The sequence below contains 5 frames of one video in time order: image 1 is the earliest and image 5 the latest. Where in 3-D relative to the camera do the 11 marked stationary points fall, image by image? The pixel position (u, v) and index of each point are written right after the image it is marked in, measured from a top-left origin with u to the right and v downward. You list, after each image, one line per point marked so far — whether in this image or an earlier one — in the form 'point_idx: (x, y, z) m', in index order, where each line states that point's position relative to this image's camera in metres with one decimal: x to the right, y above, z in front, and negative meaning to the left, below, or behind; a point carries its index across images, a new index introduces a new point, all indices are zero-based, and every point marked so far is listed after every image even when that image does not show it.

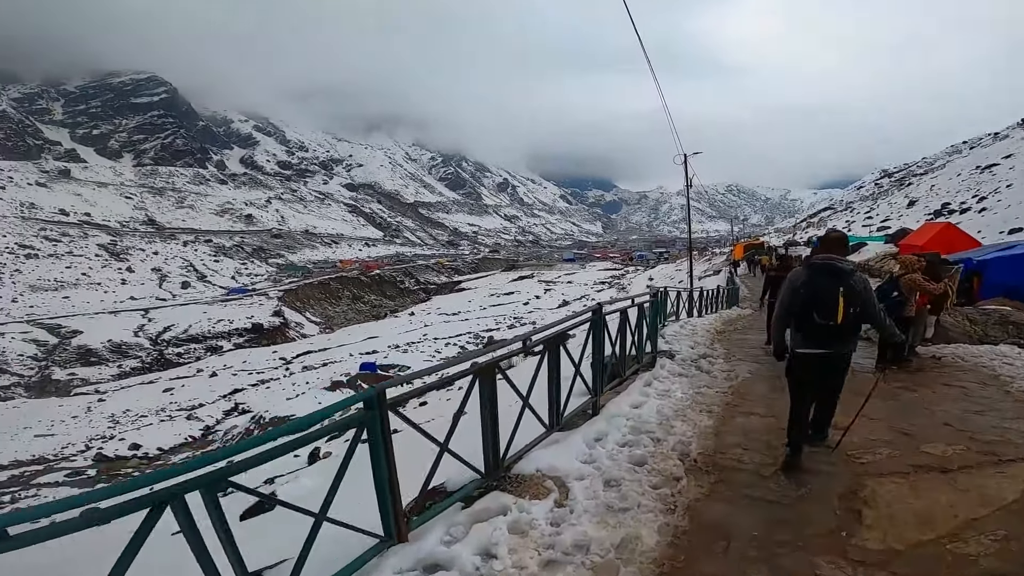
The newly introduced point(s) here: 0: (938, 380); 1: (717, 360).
0: (+7.0, -1.5, +9.0) m
1: (+4.6, -1.6, +12.0) m
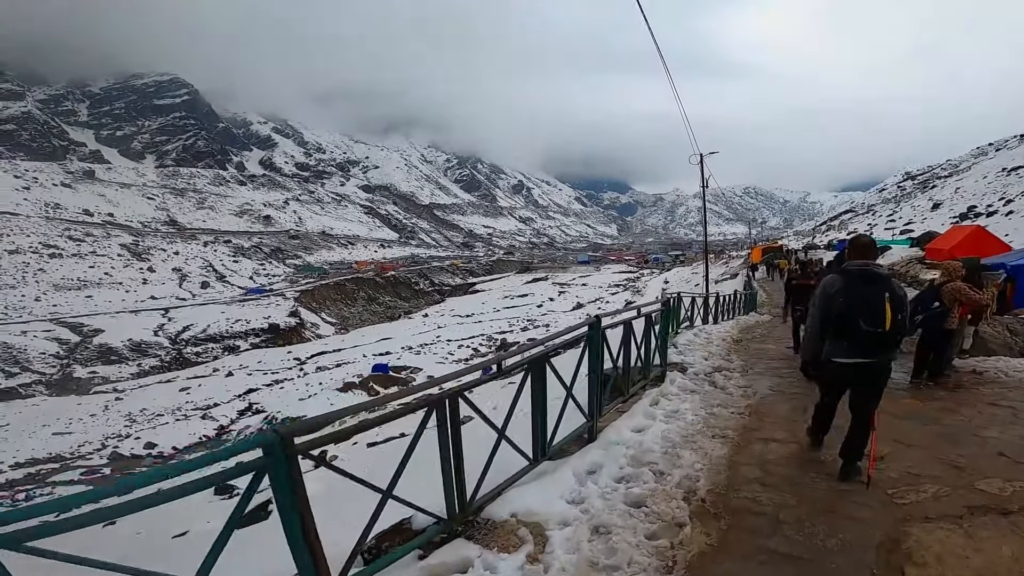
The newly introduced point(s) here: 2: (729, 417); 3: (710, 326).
0: (+6.9, -1.6, +7.9) m
1: (+4.5, -1.7, +11.1) m
2: (+3.2, -1.9, +8.1) m
3: (+7.2, -1.4, +19.8) m
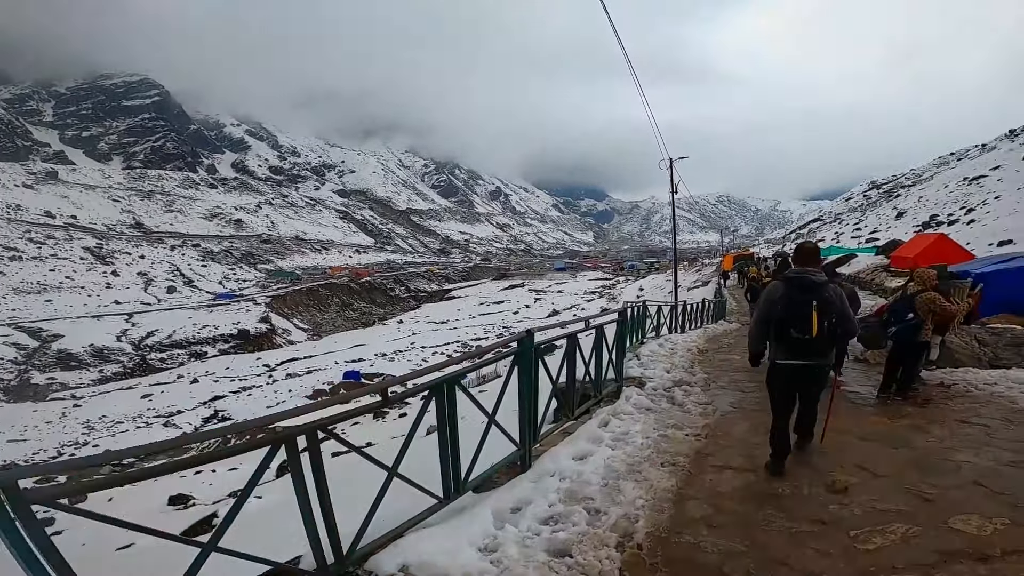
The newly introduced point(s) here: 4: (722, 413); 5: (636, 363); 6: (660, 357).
0: (+6.0, -1.7, +7.4) m
1: (+3.5, -1.9, +10.4) m
2: (+2.3, -2.0, +7.4) m
3: (+5.8, -1.7, +19.3) m
4: (+3.4, -2.0, +8.6) m
5: (+2.9, -1.7, +12.8) m
6: (+3.7, -1.7, +13.9) m
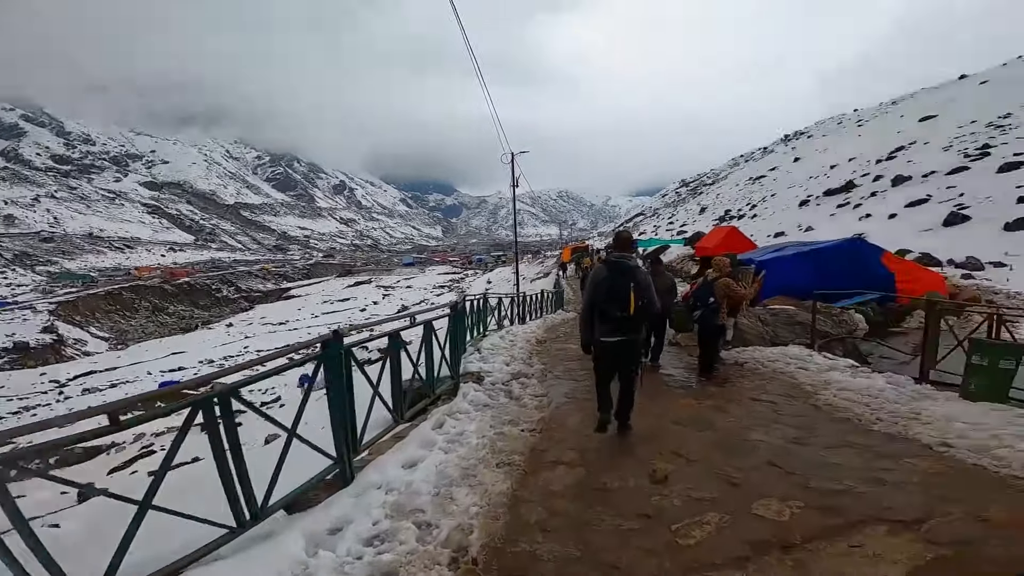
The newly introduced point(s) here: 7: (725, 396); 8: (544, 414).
0: (+3.6, -1.6, +8.1) m
1: (+0.3, -1.8, +10.3) m
2: (+0.1, -2.0, +7.1) m
3: (+0.2, -1.4, +19.5) m
4: (+0.7, -1.9, +8.6) m
5: (-0.9, -1.6, +12.5) m
6: (-0.3, -1.6, +13.7) m
7: (+3.1, -1.6, +7.8) m
8: (+0.5, -1.9, +8.1) m
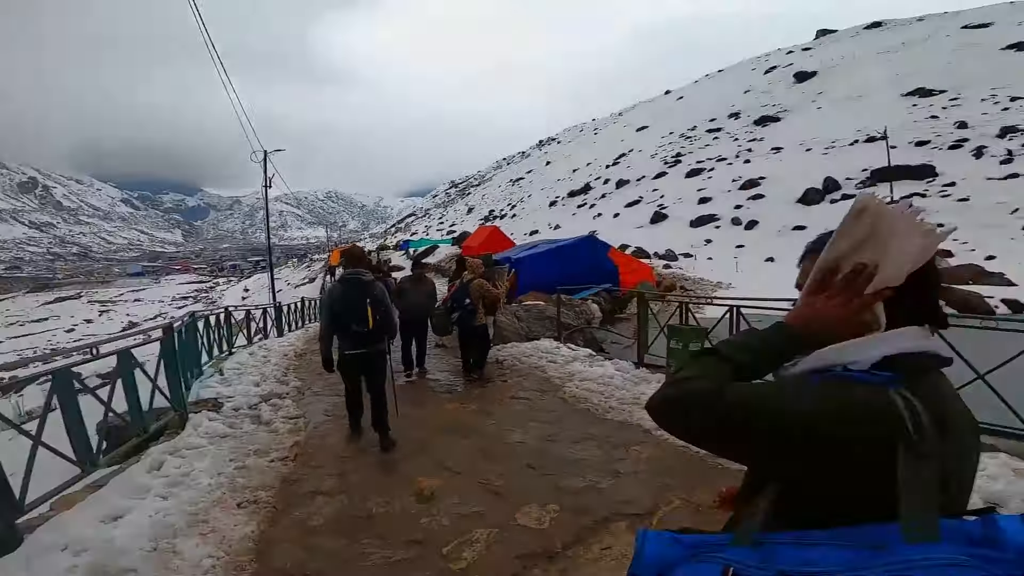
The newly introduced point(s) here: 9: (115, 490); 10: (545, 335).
0: (0.0, -1.5, +8.4) m
1: (-3.8, -2.0, +9.1) m
2: (-2.8, -2.1, +6.1) m
3: (-7.7, -1.7, +17.5) m
4: (-2.8, -2.0, +7.7) m
5: (-5.8, -1.9, +10.6) m
6: (-5.8, -1.9, +11.9) m
7: (-0.3, -1.6, +7.9) m
8: (-2.8, -2.0, +7.1) m
9: (-3.8, -2.2, +5.2) m
10: (+0.9, -1.0, +12.7) m
